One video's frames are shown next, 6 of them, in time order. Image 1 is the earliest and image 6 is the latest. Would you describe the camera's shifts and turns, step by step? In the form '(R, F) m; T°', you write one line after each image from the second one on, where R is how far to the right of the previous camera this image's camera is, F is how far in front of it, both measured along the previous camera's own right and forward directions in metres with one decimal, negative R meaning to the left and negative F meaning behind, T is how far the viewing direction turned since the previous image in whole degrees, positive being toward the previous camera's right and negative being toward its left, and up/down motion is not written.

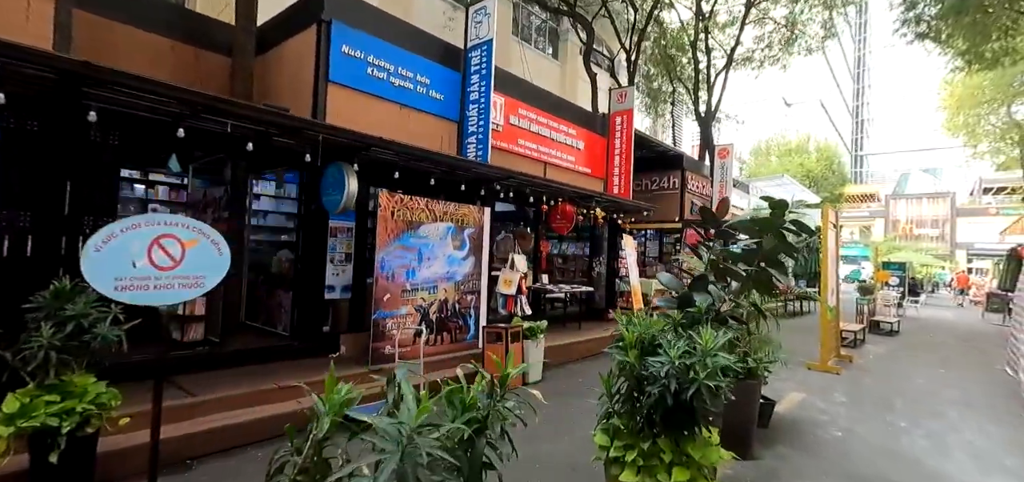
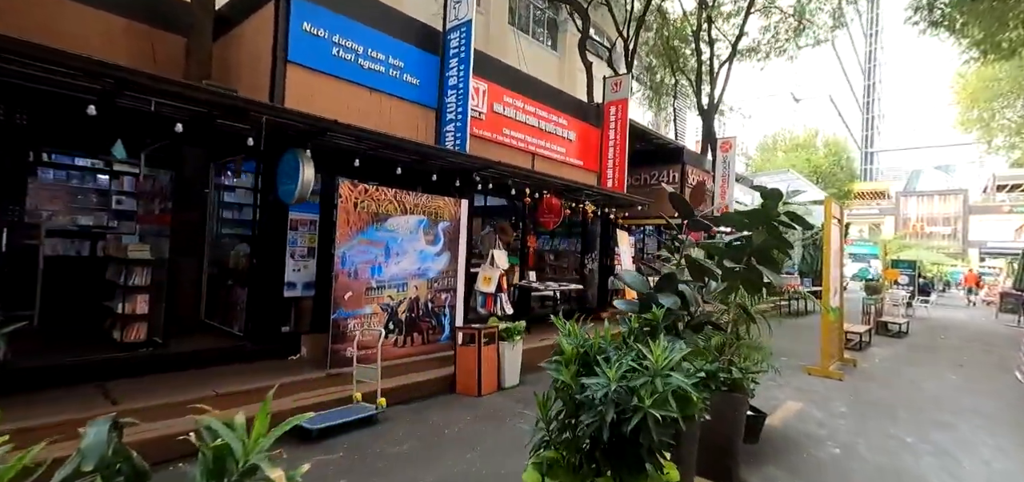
(+0.4, +0.4) m; -1°
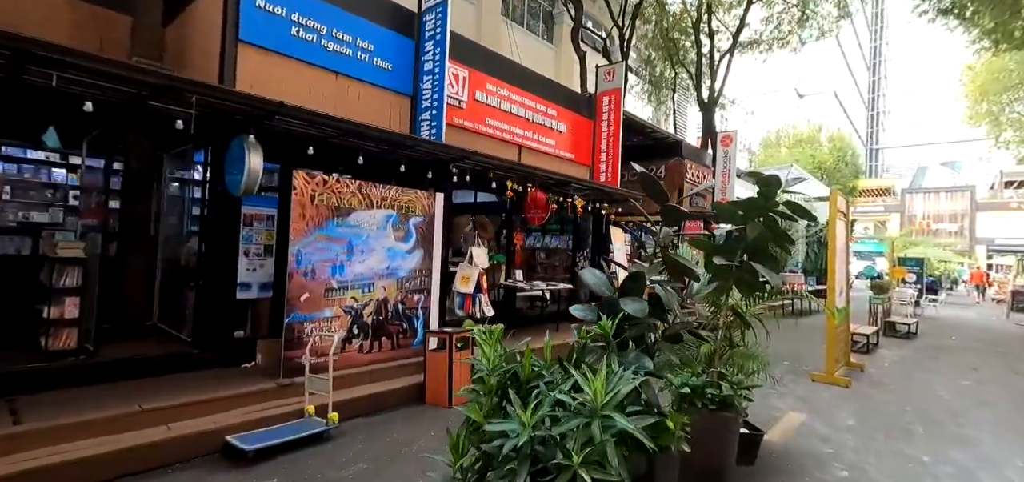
(+0.3, +0.5) m; 0°
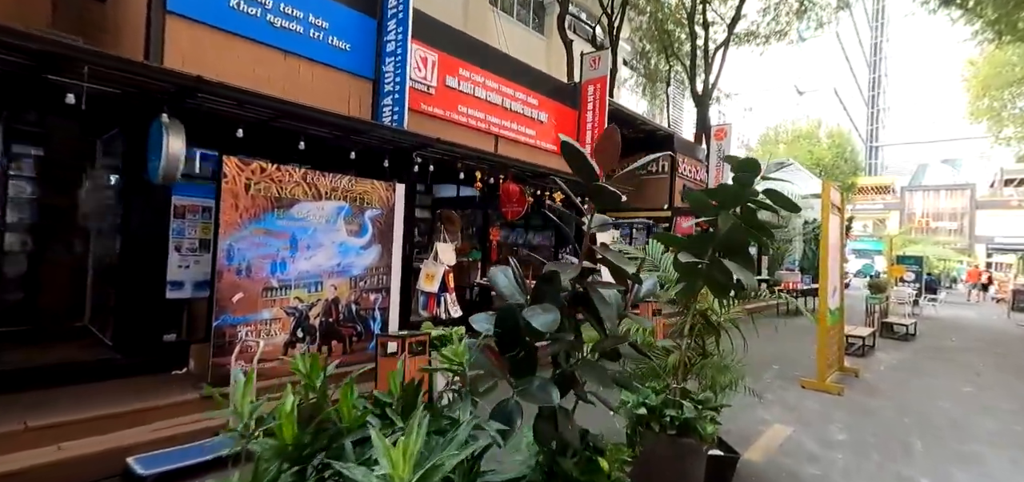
(+0.4, +0.4) m; 0°
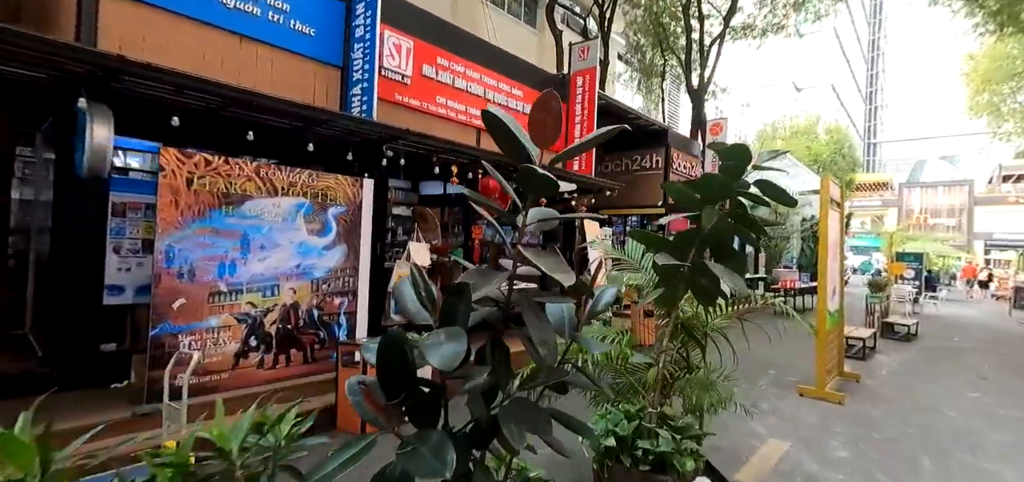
(+0.2, +0.4) m; 0°
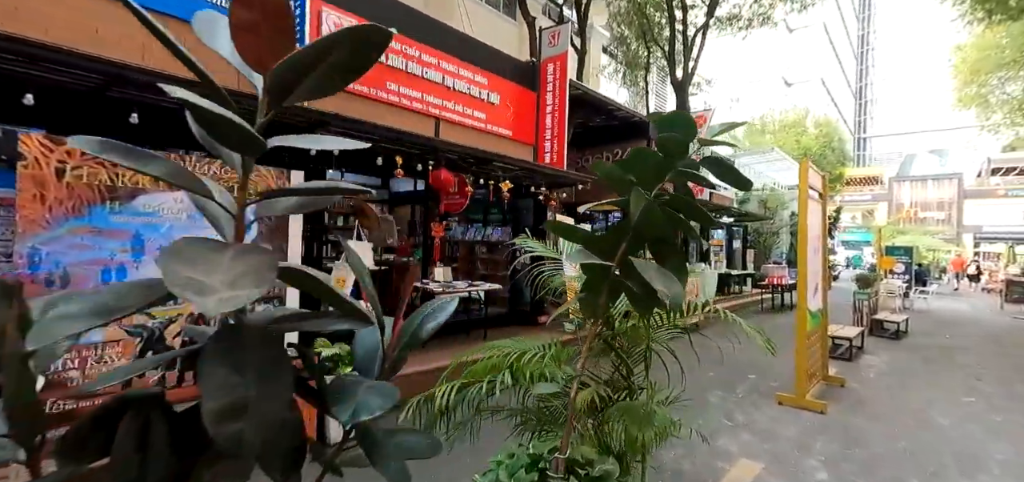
(+0.4, +0.5) m; +1°
